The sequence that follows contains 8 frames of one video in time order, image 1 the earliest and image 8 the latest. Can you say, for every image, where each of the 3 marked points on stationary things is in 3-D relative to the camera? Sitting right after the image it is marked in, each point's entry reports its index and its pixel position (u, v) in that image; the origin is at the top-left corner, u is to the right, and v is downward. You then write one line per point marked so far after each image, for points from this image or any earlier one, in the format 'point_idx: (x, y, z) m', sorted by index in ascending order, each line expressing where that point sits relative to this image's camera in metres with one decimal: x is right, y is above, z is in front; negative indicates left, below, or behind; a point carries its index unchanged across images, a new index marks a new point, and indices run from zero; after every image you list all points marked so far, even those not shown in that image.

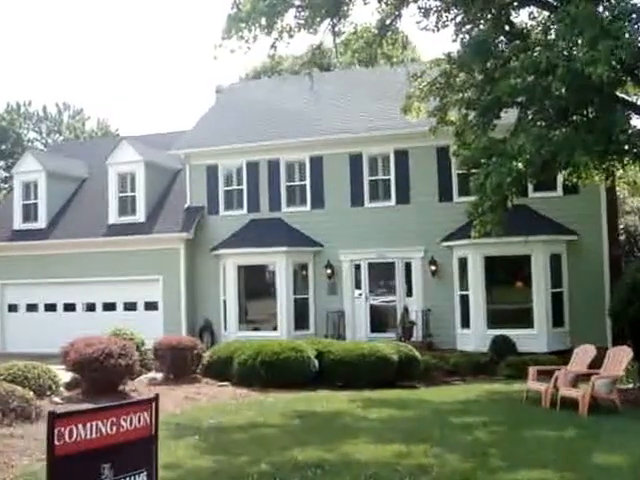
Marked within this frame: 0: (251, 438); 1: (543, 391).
0: (-0.9, -2.8, +10.0) m
1: (+3.9, -2.6, +12.2) m
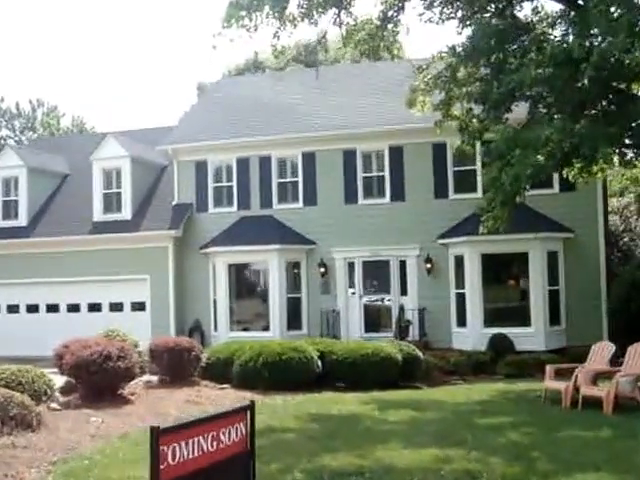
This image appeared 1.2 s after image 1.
0: (-0.6, -2.7, +9.5) m
1: (+4.1, -2.5, +11.9) m
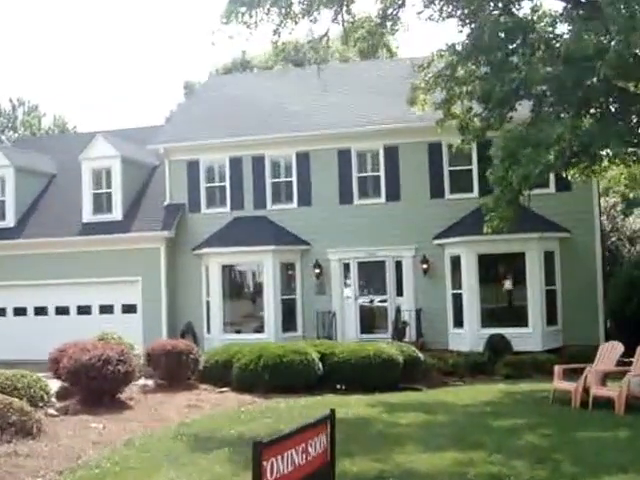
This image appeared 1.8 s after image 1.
0: (-0.4, -2.7, +9.3) m
1: (+4.2, -2.5, +11.8) m
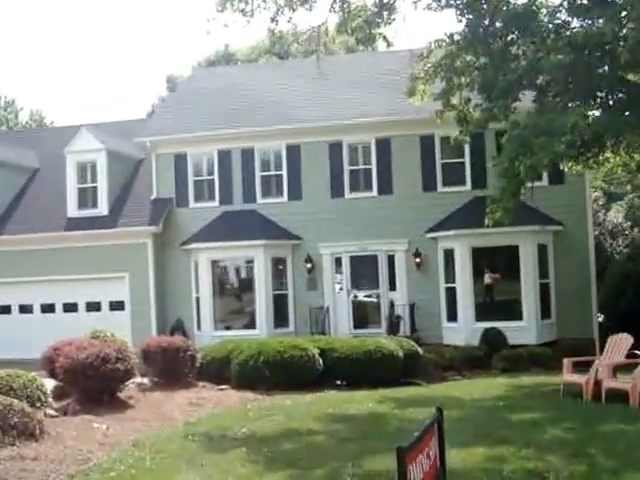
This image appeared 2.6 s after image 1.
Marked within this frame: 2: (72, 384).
0: (-0.1, -2.6, +9.0) m
1: (+4.4, -2.4, +11.7) m
2: (-4.4, -2.6, +12.7) m
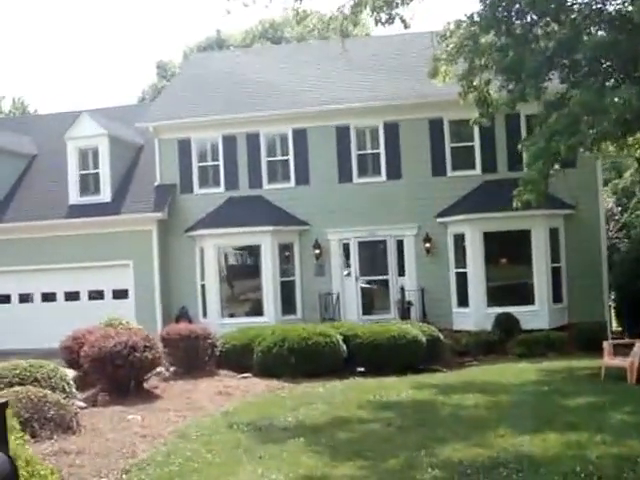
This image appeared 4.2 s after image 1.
0: (+0.6, -2.4, +8.7) m
1: (+5.0, -2.1, +11.5) m
2: (-3.8, -2.3, +12.2) m
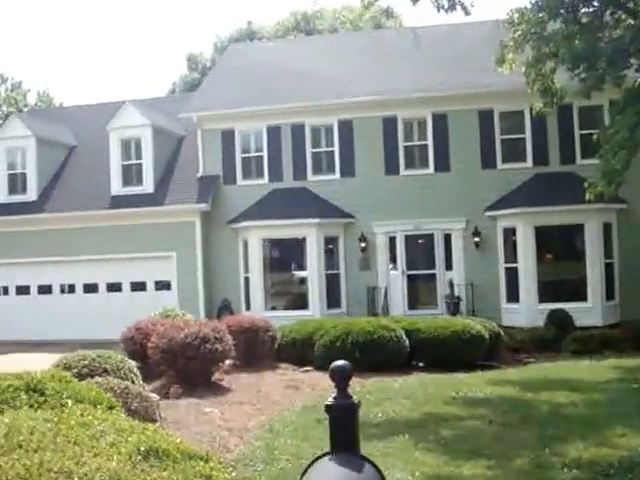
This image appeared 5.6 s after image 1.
0: (+1.8, -2.3, +8.3) m
1: (+6.3, -2.0, +11.1) m
2: (-2.6, -2.1, +11.9) m
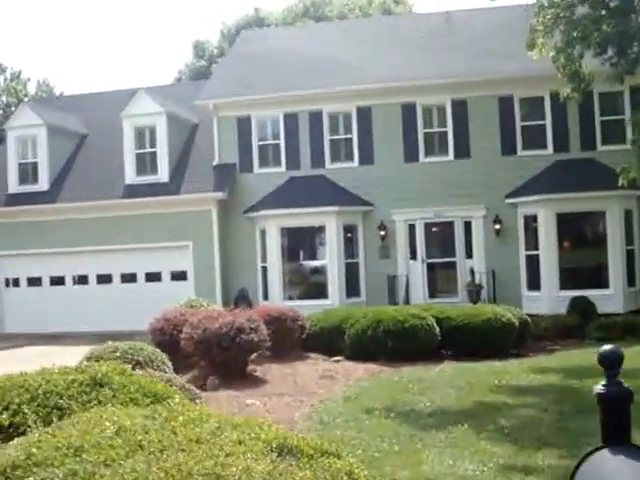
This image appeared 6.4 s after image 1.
0: (+2.5, -2.1, +8.1) m
1: (+6.9, -1.7, +11.0) m
2: (-1.9, -1.9, +11.7) m
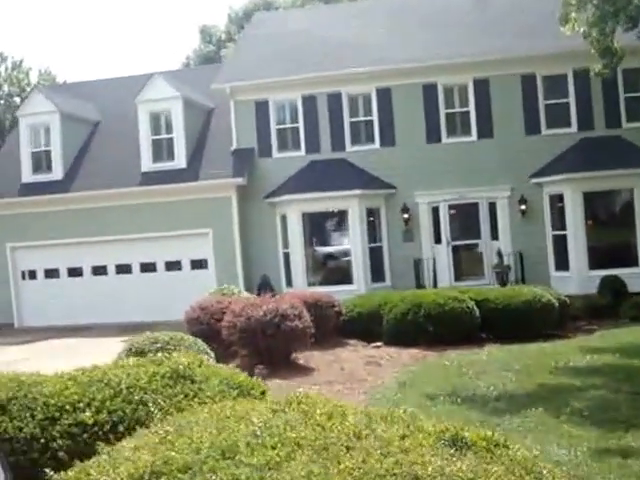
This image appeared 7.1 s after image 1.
0: (+3.2, -1.8, +7.8) m
1: (+7.7, -1.3, +10.7) m
2: (-1.2, -1.7, +11.4) m
